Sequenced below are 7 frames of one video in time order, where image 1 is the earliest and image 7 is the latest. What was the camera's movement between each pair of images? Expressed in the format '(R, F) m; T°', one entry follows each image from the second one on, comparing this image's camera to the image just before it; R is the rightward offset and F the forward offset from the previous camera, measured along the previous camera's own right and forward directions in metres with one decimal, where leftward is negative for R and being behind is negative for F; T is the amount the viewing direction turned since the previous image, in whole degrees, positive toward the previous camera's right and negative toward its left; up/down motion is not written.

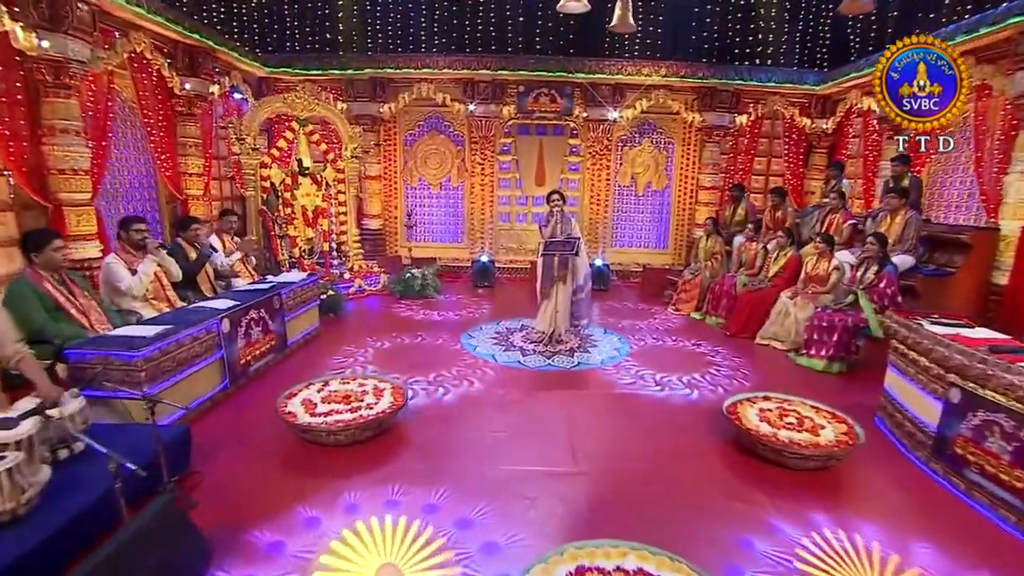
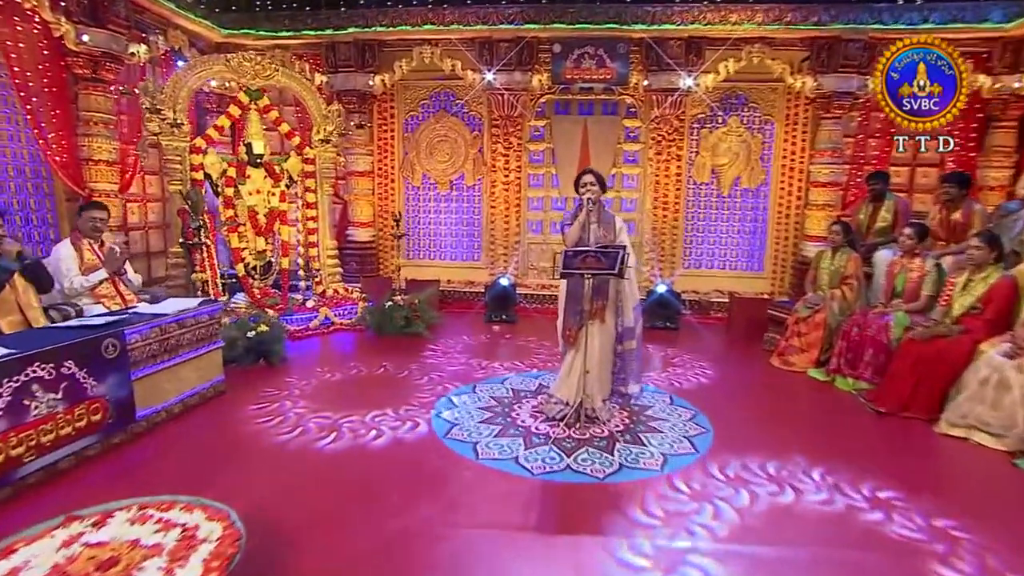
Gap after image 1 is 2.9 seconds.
(+0.5, +2.8) m; -6°
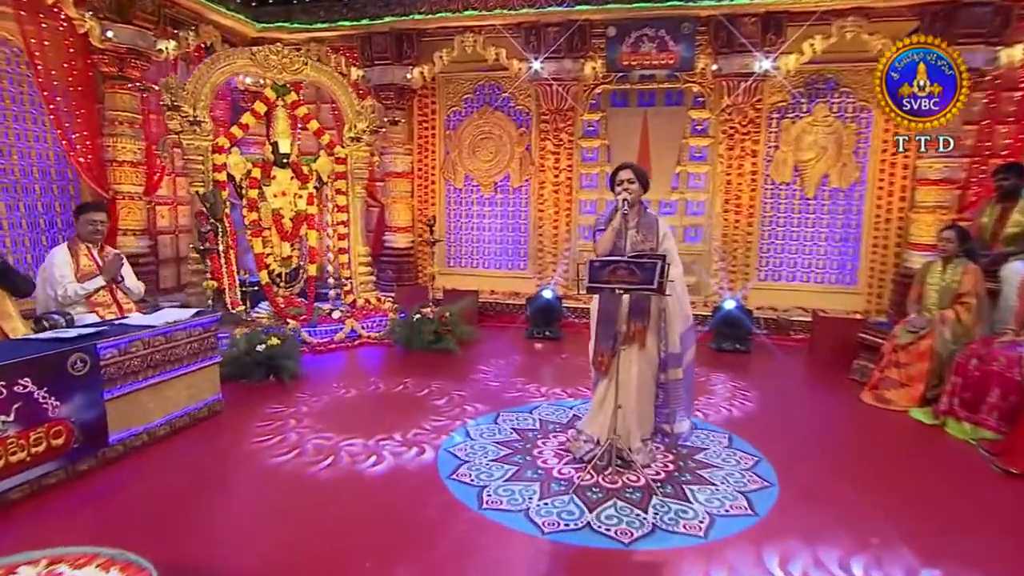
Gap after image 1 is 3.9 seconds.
(+0.4, +0.8) m; -7°
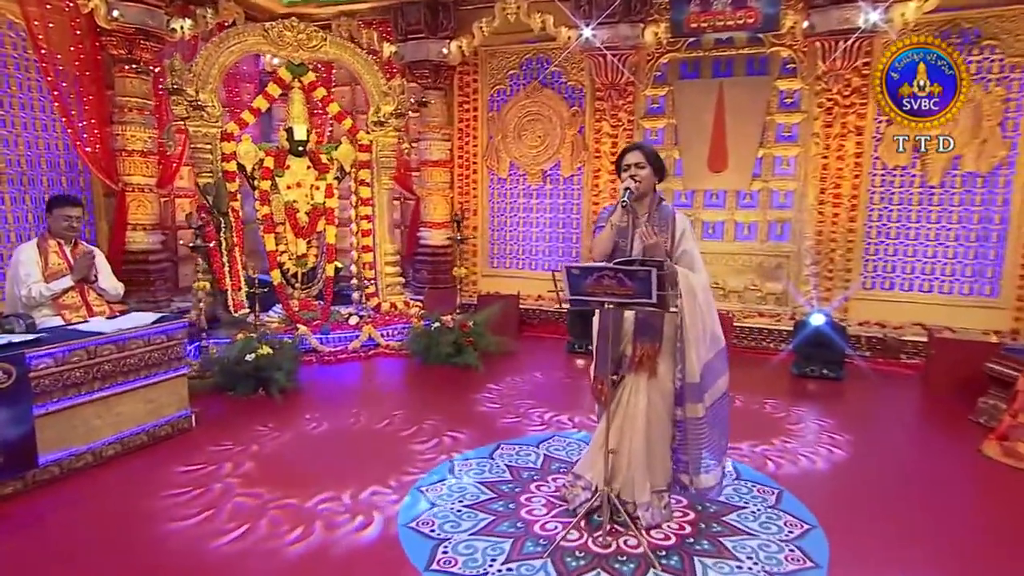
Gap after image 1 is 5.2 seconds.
(+0.5, +0.9) m; -9°
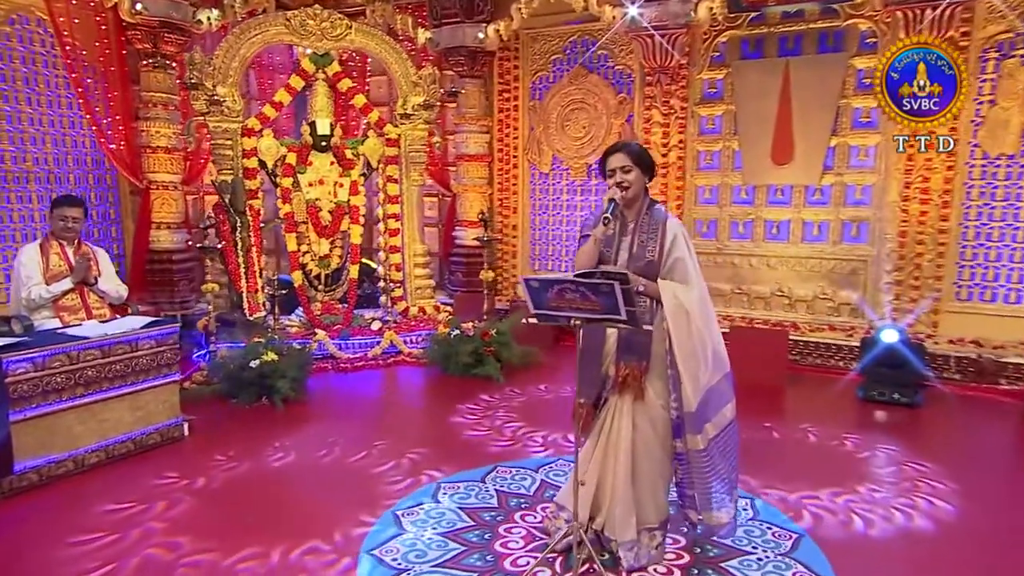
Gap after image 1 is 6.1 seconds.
(+0.3, +0.5) m; -6°
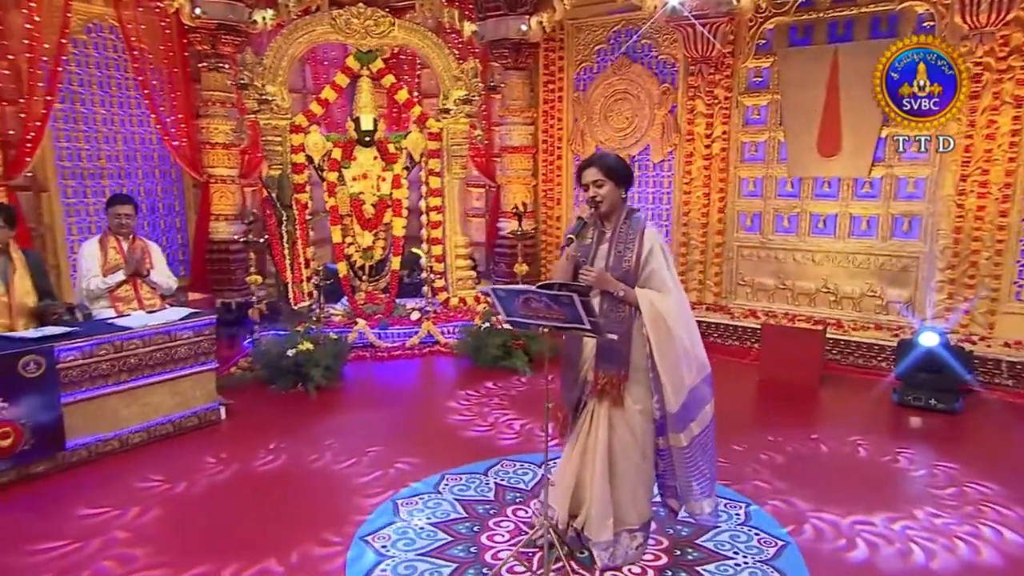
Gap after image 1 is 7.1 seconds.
(+0.3, -0.1) m; -6°
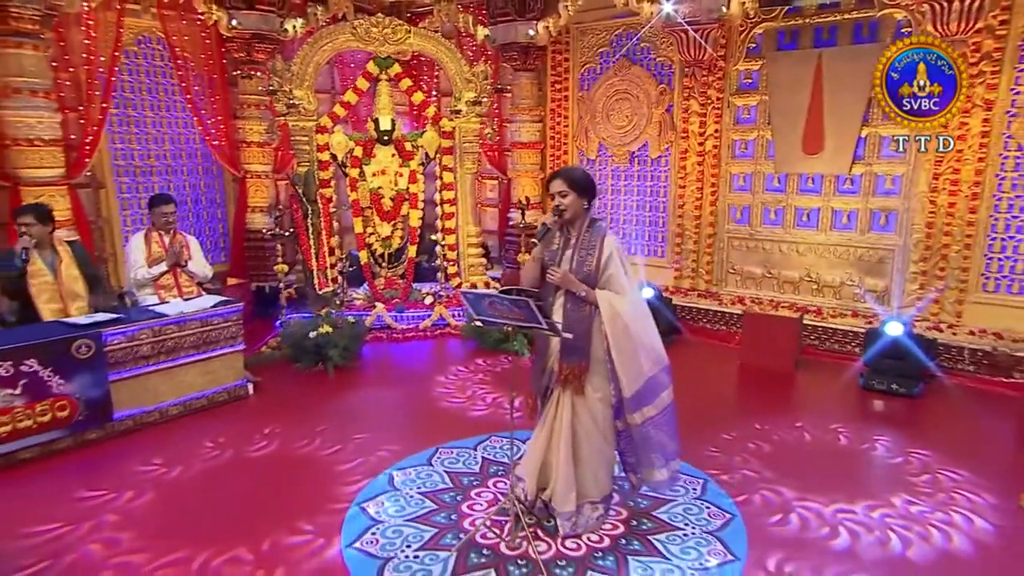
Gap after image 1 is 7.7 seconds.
(+0.3, -0.5) m; -3°
